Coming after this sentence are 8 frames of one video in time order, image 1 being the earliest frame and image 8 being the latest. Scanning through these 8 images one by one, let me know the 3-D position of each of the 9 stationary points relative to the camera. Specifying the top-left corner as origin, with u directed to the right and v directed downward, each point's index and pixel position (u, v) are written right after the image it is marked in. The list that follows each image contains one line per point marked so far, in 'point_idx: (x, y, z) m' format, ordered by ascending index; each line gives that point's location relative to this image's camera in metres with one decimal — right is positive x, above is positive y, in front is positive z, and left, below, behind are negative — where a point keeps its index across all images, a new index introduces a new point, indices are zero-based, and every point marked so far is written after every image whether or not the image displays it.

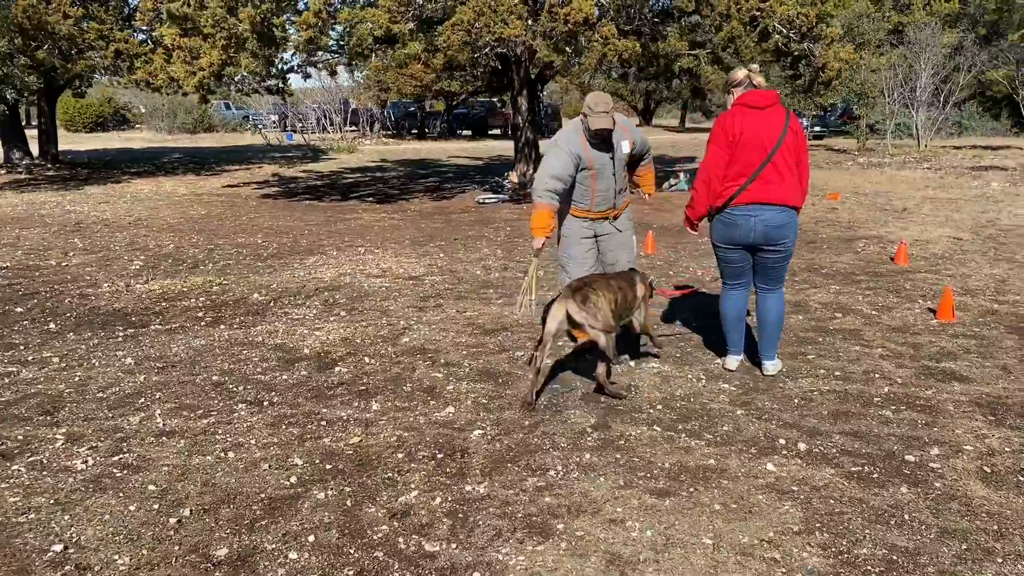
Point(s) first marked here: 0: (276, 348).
0: (-1.5, -0.4, +5.5) m
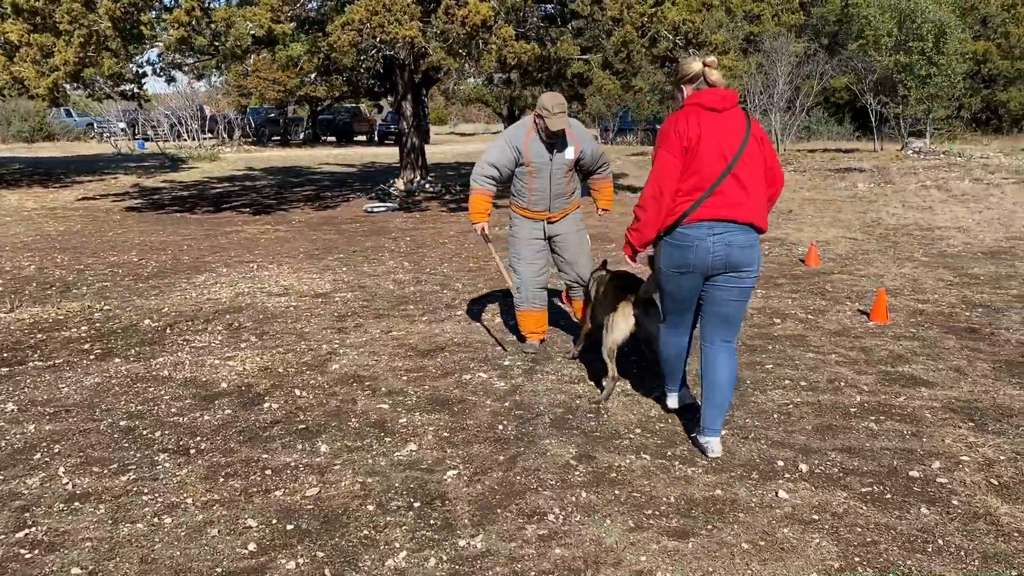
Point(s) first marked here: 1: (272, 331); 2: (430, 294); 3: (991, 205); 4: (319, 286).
0: (-1.8, -0.5, +4.9) m
1: (-1.7, -0.3, +6.1) m
2: (-0.6, -0.1, +7.2) m
3: (+7.1, +1.2, +13.1) m
4: (-1.7, 0.0, +7.7) m
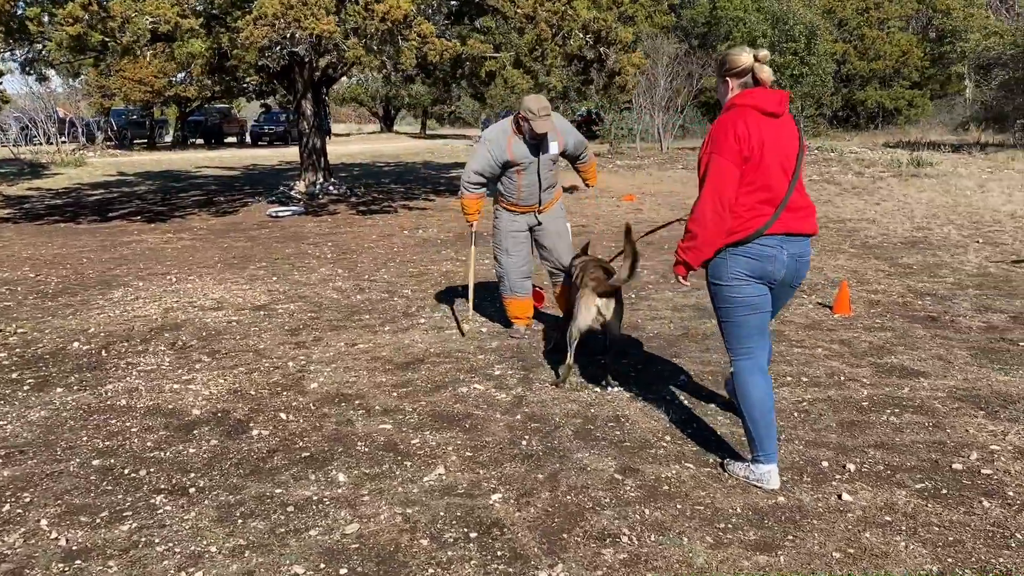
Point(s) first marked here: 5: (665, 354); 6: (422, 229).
0: (-1.8, -0.6, +4.4) m
1: (-1.8, -0.4, +5.6) m
2: (-1.0, -0.1, +6.8) m
3: (+5.8, +1.4, +13.8) m
4: (-2.1, -0.1, +7.2) m
5: (+0.9, -0.4, +5.2) m
6: (-1.1, +0.7, +11.1) m
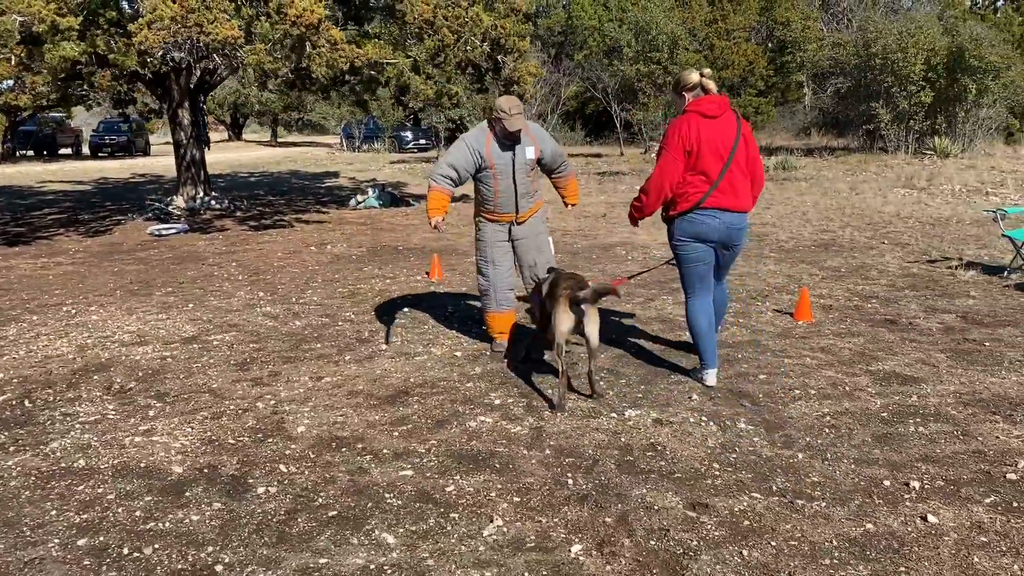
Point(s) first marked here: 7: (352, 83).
0: (-1.7, -0.8, +3.8) m
1: (-1.9, -0.6, +5.0) m
2: (-1.3, -0.3, +6.3) m
3: (+4.2, +1.4, +14.3) m
4: (-2.5, -0.3, +6.5) m
5: (+0.9, -0.5, +5.0) m
6: (-2.2, +0.5, +10.5) m
7: (-2.8, +3.5, +15.1) m
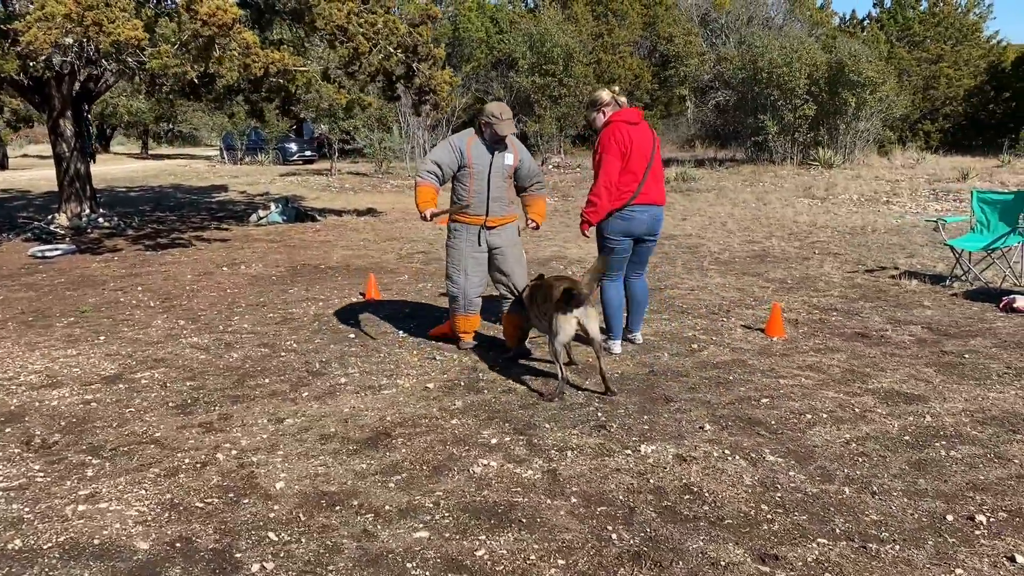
0: (-1.6, -0.9, +3.1) m
1: (-2.0, -0.8, +4.3) m
2: (-1.6, -0.5, +5.7) m
3: (+2.8, +1.3, +14.4) m
4: (-2.7, -0.5, +5.8) m
5: (+0.8, -0.6, +4.7) m
6: (-3.0, +0.3, +9.8) m
7: (-4.2, +3.2, +14.2) m
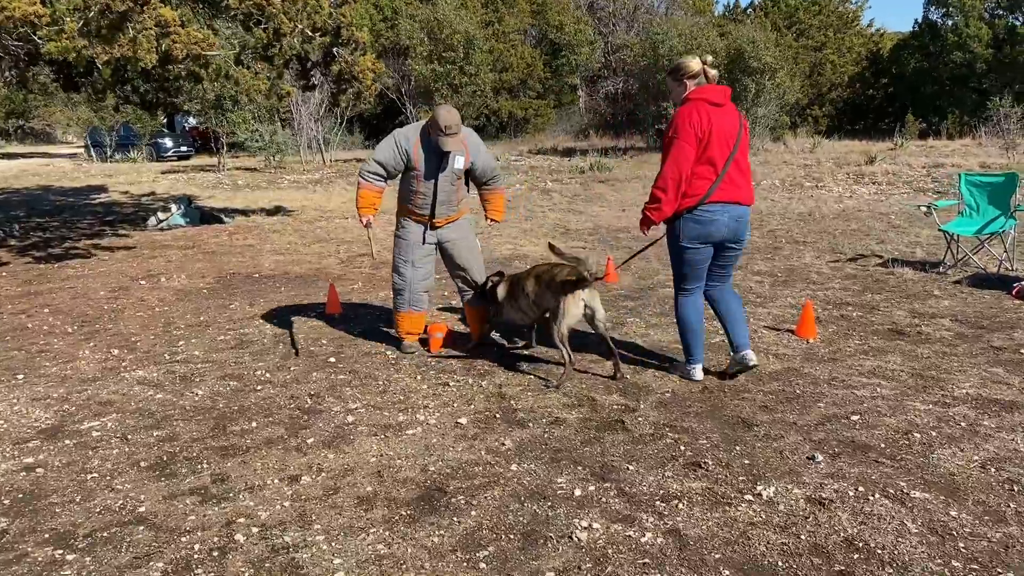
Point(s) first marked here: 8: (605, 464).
0: (-1.1, -1.1, +2.2) m
1: (-1.6, -0.9, +3.3) m
2: (-1.4, -0.6, +4.8) m
3: (+1.6, +1.4, +13.9) m
4: (-2.6, -0.7, +4.7) m
5: (+1.0, -0.6, +4.1) m
6: (-3.4, +0.1, +8.6) m
7: (-5.4, +3.0, +12.8) m
8: (+0.4, -0.7, +3.7) m
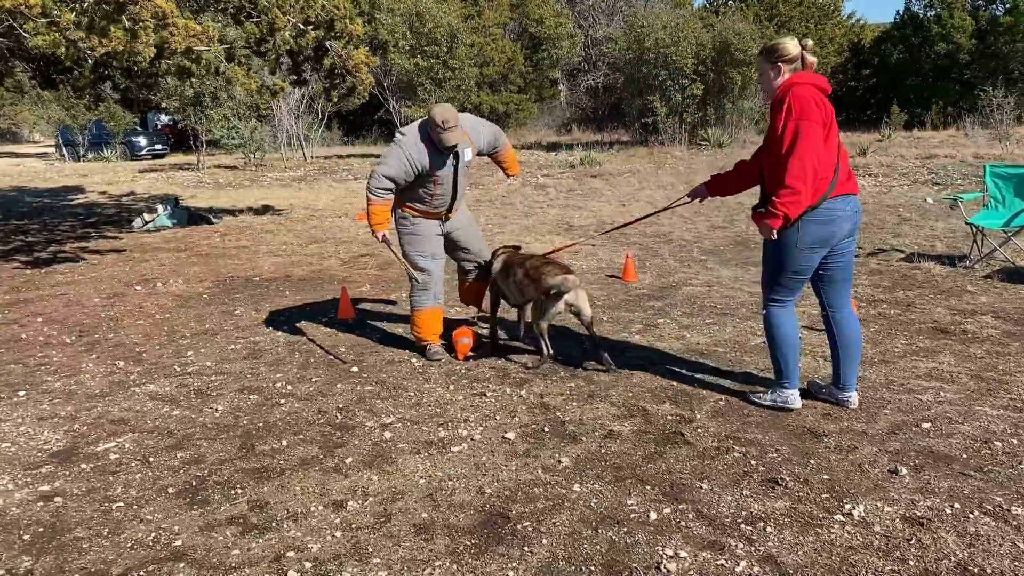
0: (-0.8, -1.1, +1.9) m
1: (-1.4, -1.0, +3.0) m
2: (-1.2, -0.6, +4.5) m
3: (+1.6, +1.4, +13.7) m
4: (-2.4, -0.7, +4.3) m
5: (+1.3, -0.6, +3.9) m
6: (-3.3, +0.1, +8.2) m
7: (-5.4, +3.0, +12.4) m
8: (+0.6, -0.8, +3.4) m
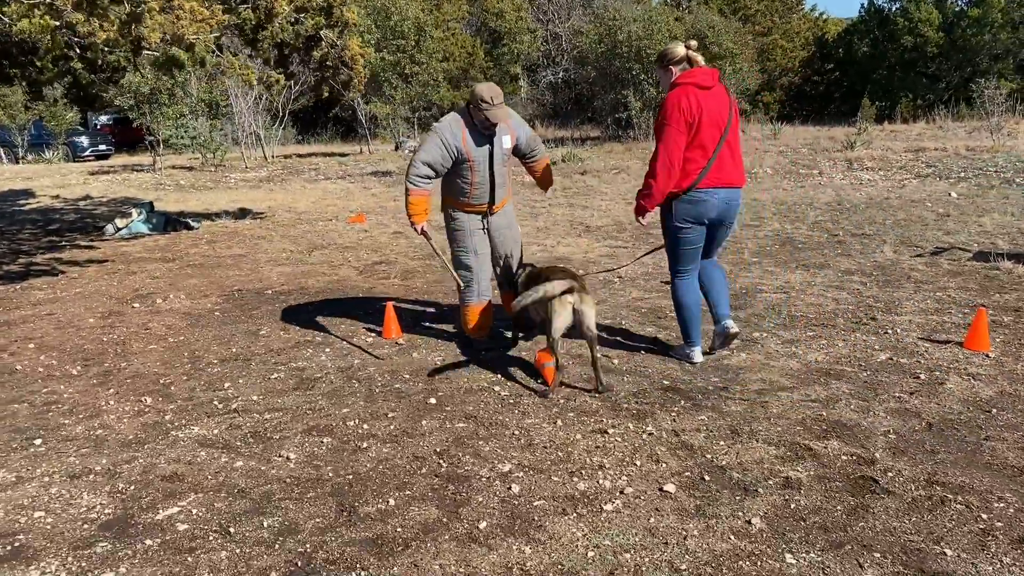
0: (0.0, -1.2, +1.3) m
1: (-0.7, -1.1, +2.3) m
2: (-0.6, -0.8, +3.8) m
3: (+1.6, +1.4, +13.1) m
4: (-1.8, -0.9, +3.6) m
5: (+1.9, -0.7, +3.3) m
6: (-3.0, -0.1, +7.4) m
7: (-5.4, +2.8, +11.4) m
8: (+1.3, -0.8, +2.8) m
